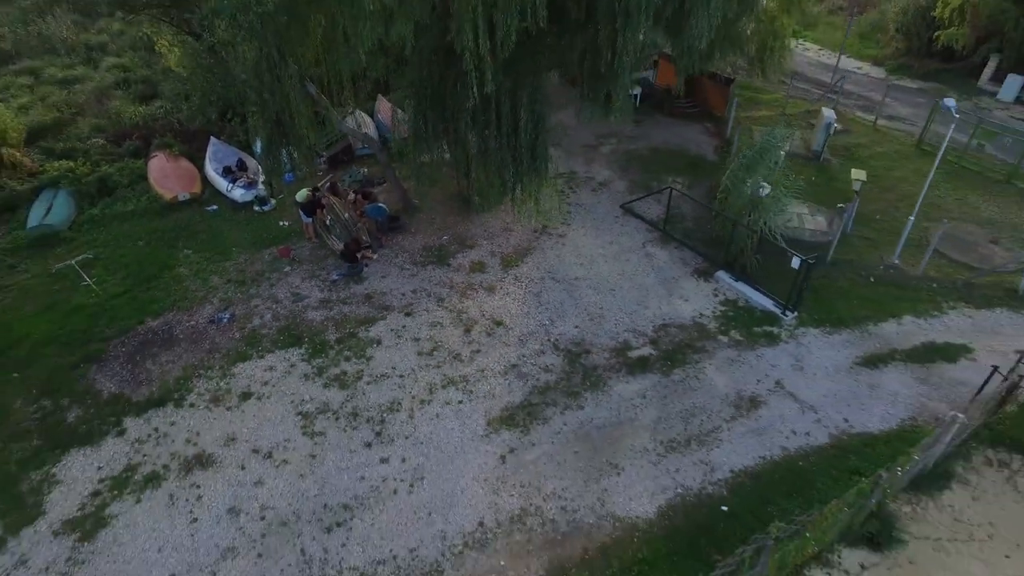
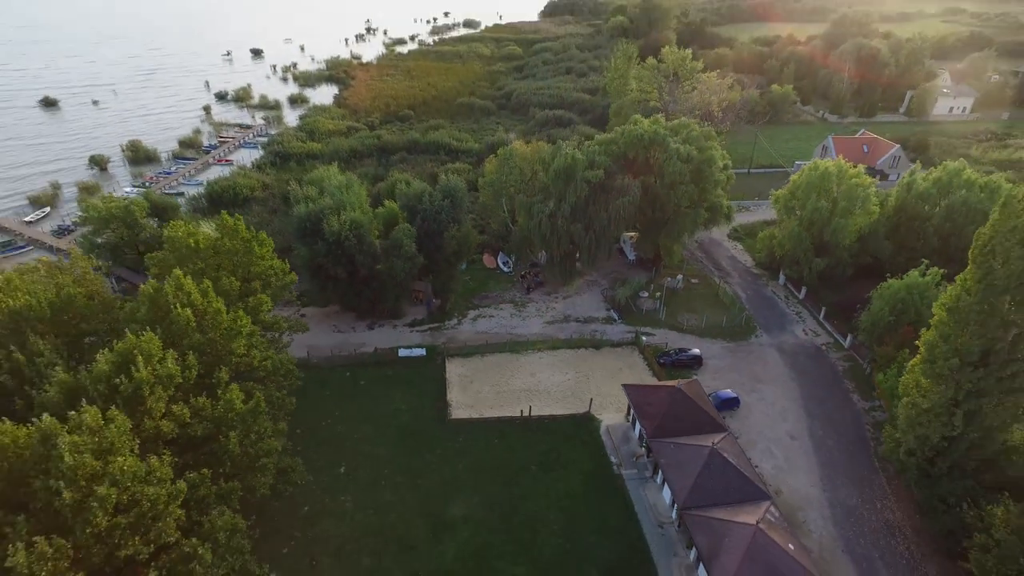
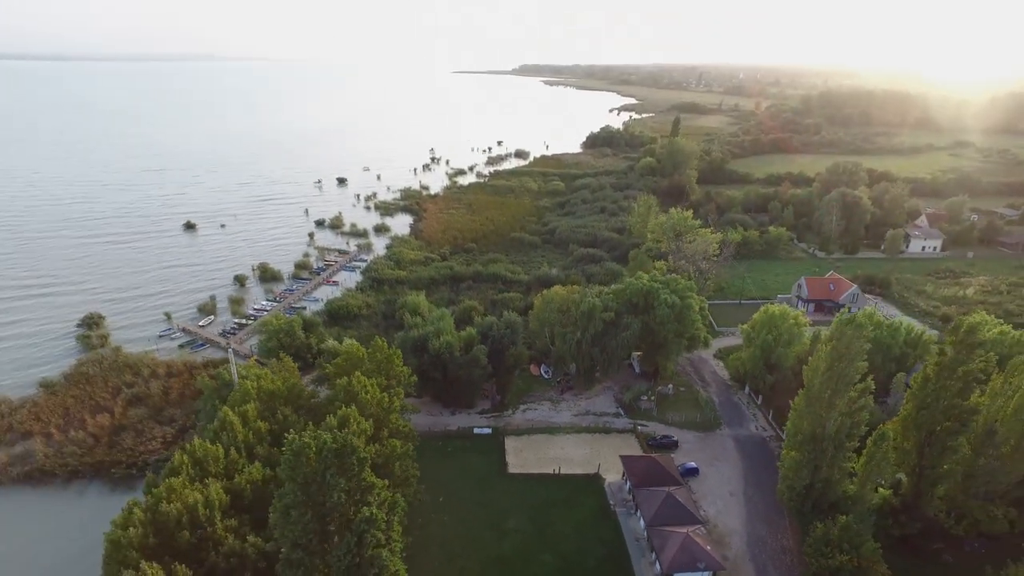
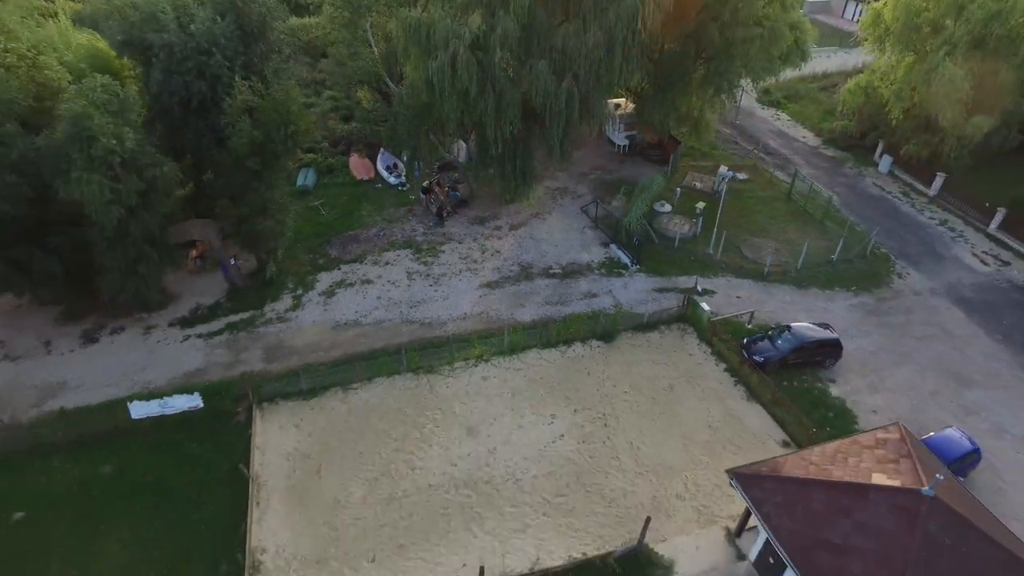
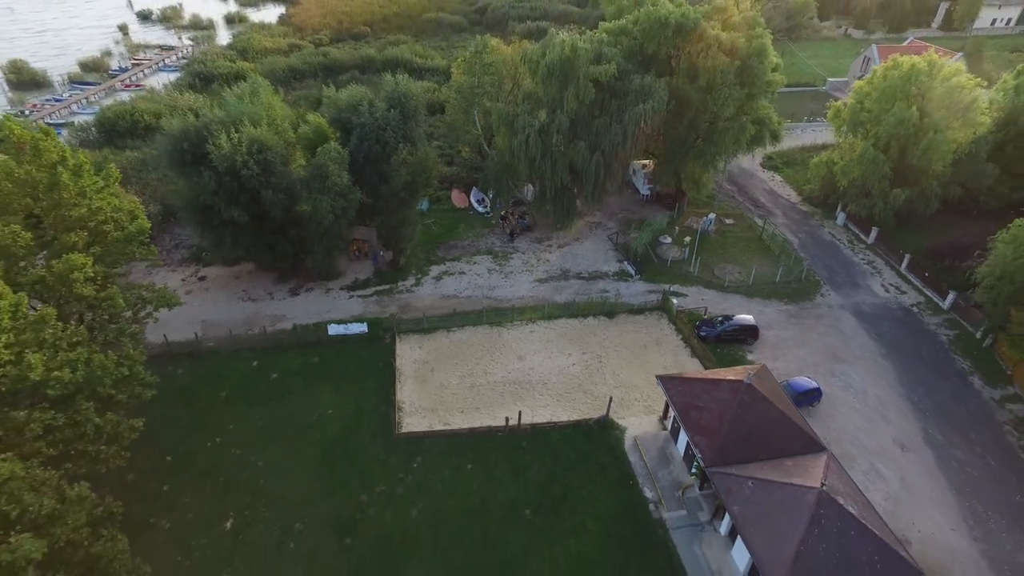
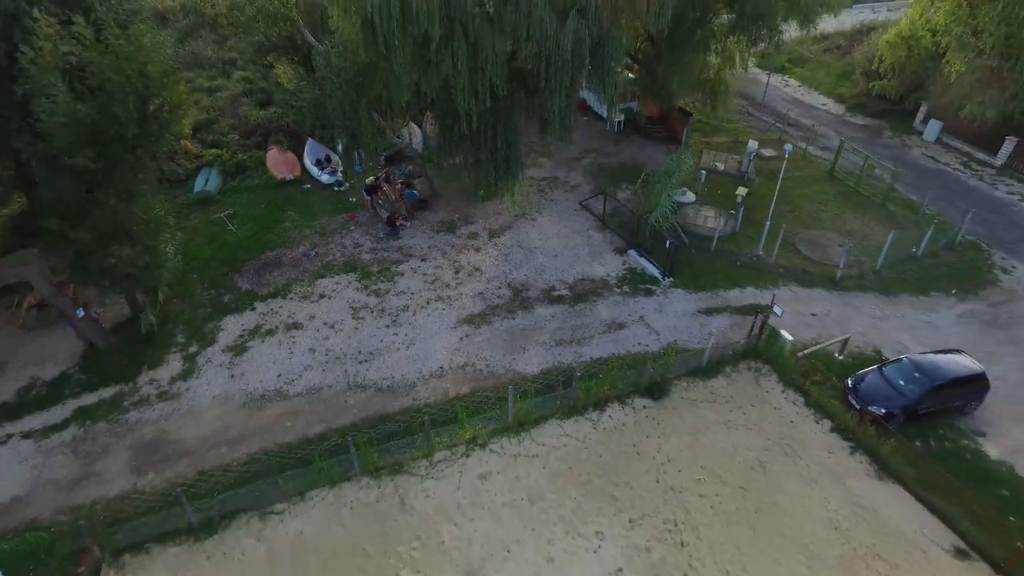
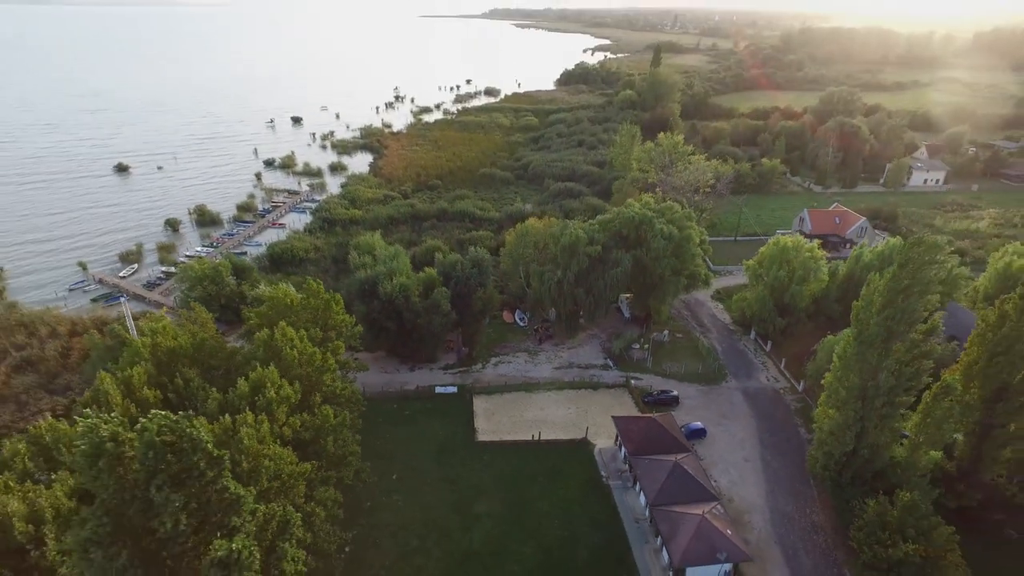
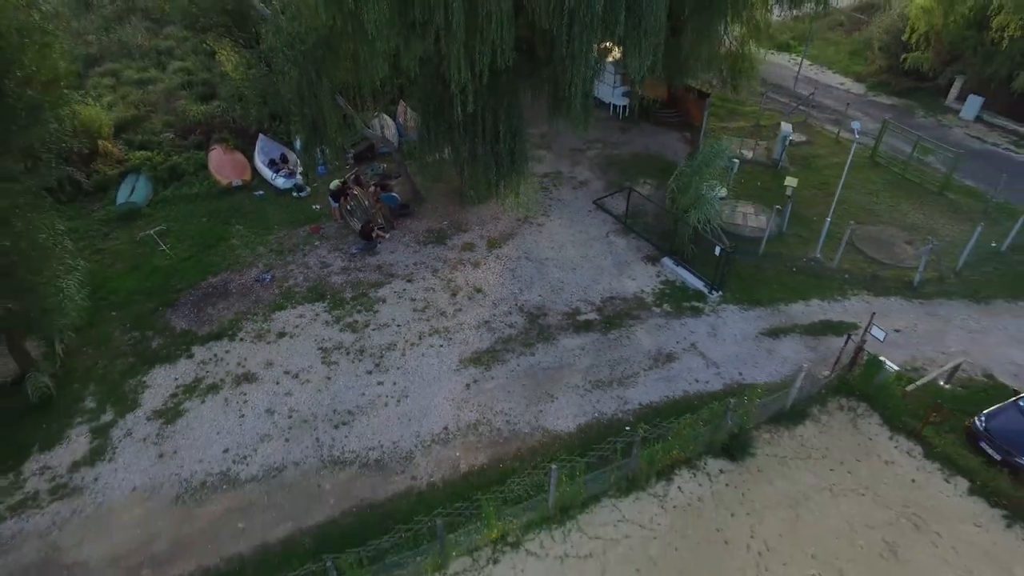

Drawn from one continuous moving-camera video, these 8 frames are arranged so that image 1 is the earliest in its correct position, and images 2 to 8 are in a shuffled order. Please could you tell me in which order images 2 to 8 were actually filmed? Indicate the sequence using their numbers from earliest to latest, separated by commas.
8, 6, 4, 5, 2, 7, 3
